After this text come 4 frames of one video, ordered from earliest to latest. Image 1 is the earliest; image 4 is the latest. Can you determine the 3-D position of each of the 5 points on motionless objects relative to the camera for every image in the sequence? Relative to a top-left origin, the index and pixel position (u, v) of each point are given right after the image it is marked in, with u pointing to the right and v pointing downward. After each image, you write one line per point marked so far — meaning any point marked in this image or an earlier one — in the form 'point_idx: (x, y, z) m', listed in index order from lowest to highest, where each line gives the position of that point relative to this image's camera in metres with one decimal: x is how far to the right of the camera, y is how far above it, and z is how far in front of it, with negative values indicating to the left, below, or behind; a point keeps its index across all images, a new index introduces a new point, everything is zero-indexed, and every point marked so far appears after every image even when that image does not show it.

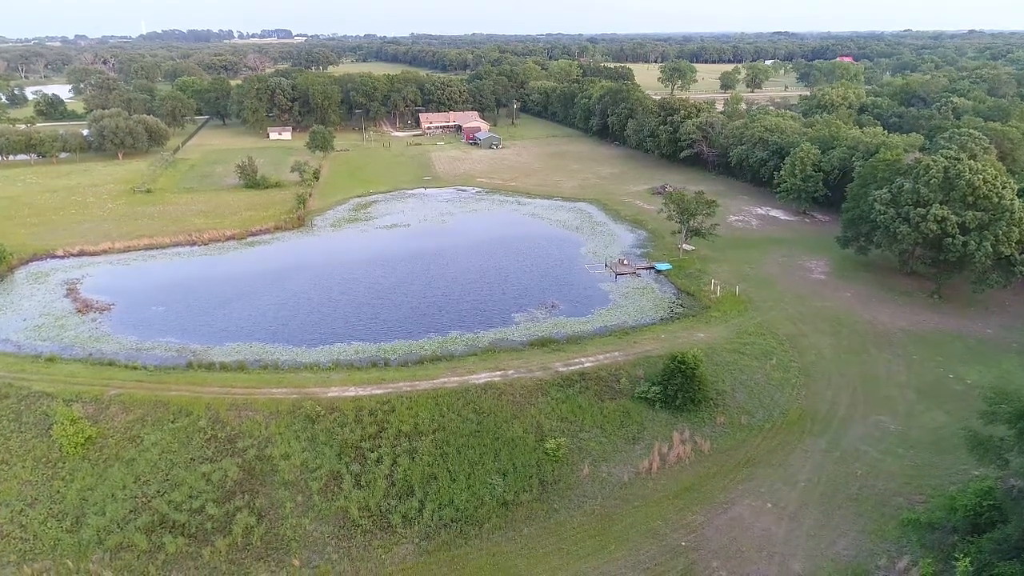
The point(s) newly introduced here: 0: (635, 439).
0: (+3.4, -4.2, +19.2) m
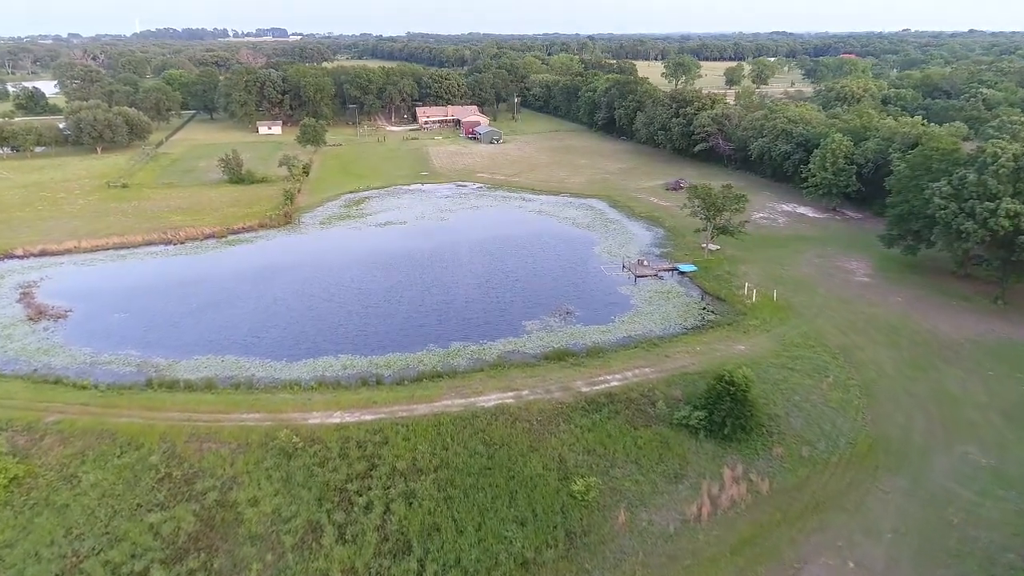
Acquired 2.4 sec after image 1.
0: (+3.8, -4.4, +16.0) m
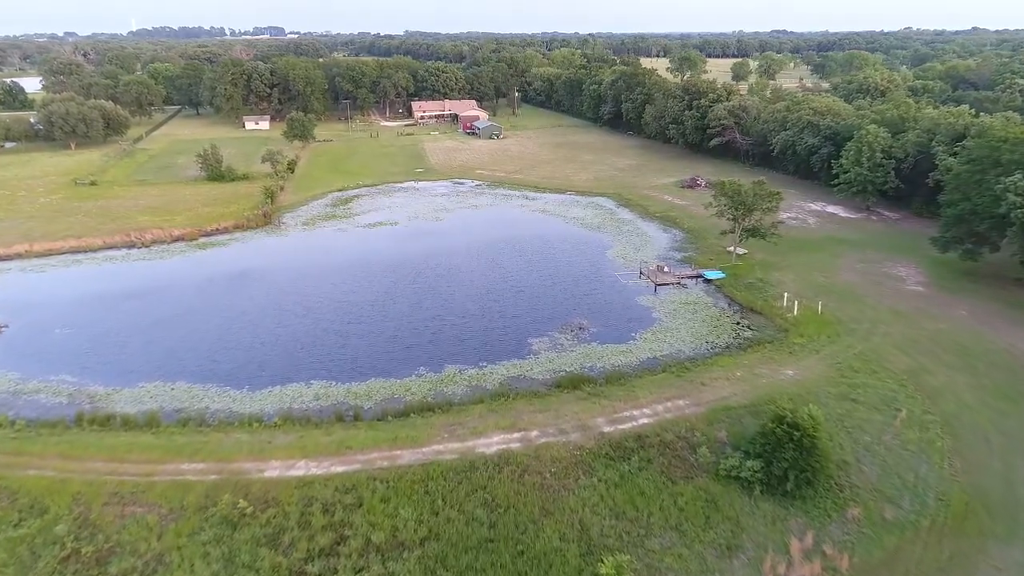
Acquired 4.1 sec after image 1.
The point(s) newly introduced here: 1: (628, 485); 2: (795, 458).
0: (+4.0, -4.7, +12.5) m
1: (+2.3, -3.9, +13.6) m
2: (+5.5, -3.3, +13.4) m
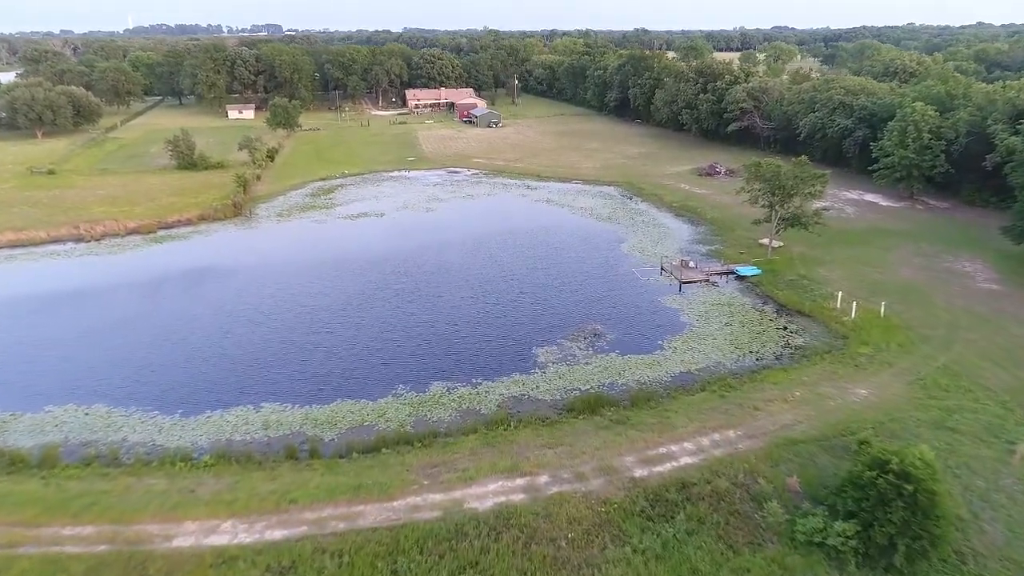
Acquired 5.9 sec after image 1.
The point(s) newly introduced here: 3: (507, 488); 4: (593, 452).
0: (+4.0, -4.7, +8.8) m
1: (+2.3, -3.9, +9.9) m
2: (+5.5, -3.3, +9.6) m
3: (-0.1, -3.2, +11.2) m
4: (+1.4, -2.9, +12.2) m
